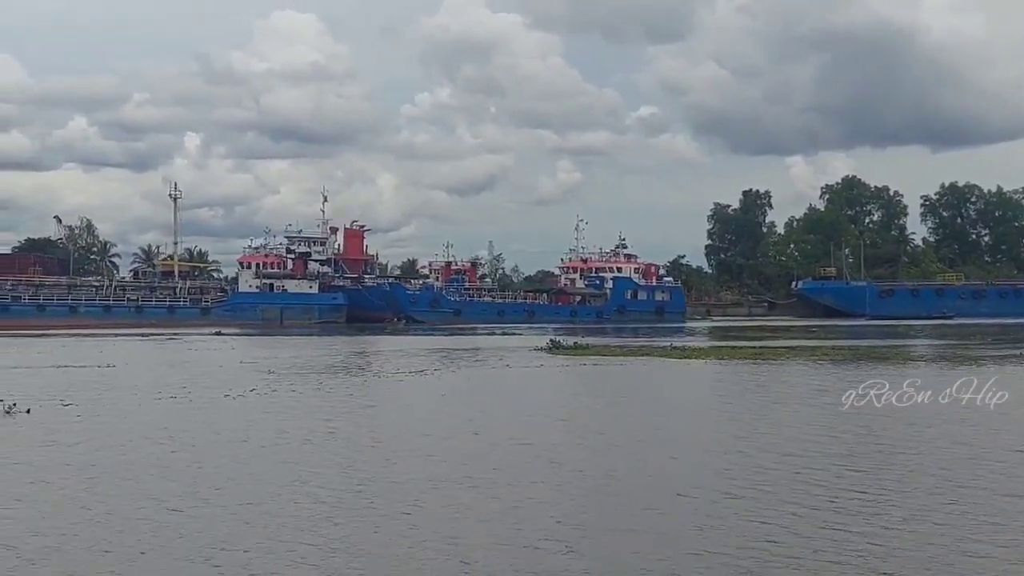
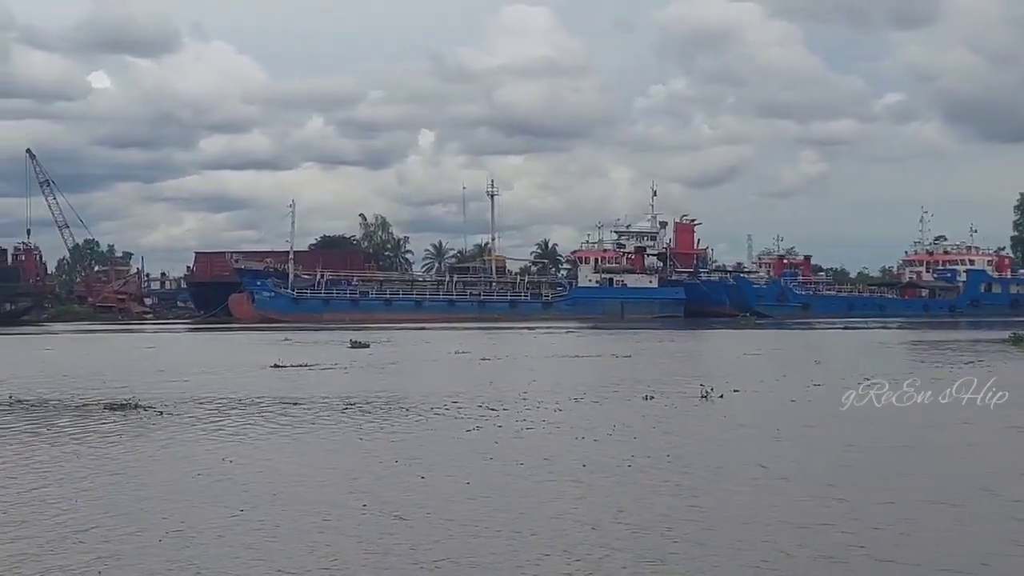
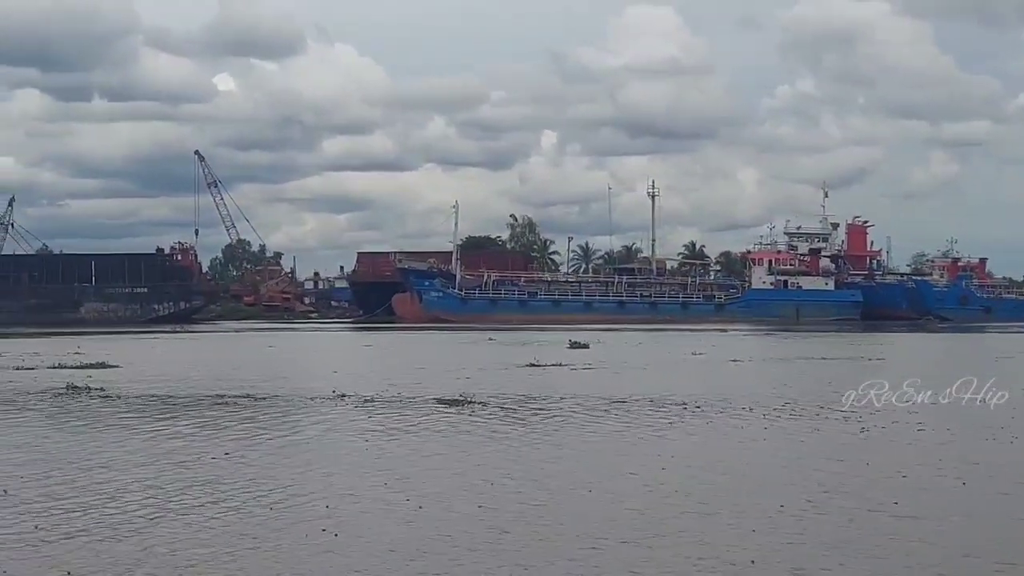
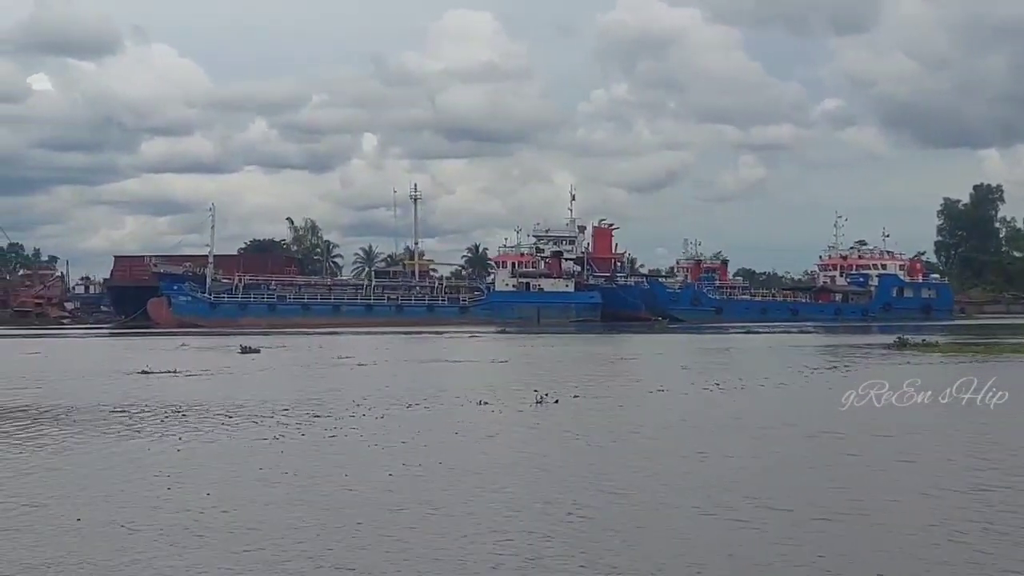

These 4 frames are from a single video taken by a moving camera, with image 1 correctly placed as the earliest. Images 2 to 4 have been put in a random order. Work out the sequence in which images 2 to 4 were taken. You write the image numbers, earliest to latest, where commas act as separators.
4, 2, 3
